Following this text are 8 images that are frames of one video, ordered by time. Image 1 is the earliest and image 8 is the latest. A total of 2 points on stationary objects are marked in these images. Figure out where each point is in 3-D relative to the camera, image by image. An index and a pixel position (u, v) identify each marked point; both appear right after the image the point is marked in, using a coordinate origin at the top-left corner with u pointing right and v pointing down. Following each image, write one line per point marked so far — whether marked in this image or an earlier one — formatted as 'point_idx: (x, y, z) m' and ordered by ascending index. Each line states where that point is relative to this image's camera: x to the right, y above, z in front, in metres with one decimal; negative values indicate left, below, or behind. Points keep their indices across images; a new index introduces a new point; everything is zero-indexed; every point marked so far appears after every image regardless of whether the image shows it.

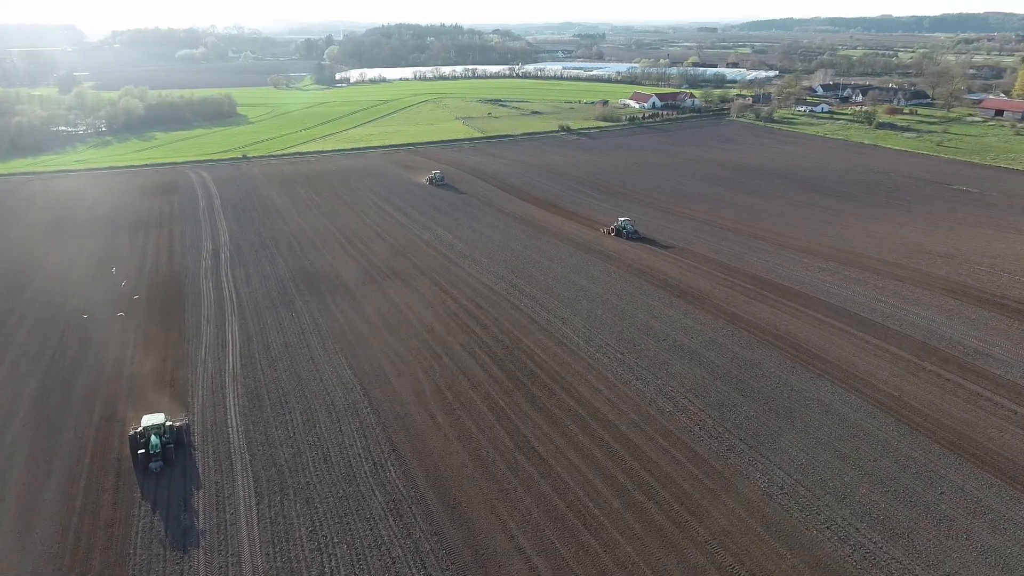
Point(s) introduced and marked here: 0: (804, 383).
0: (+7.7, -2.5, +19.0) m
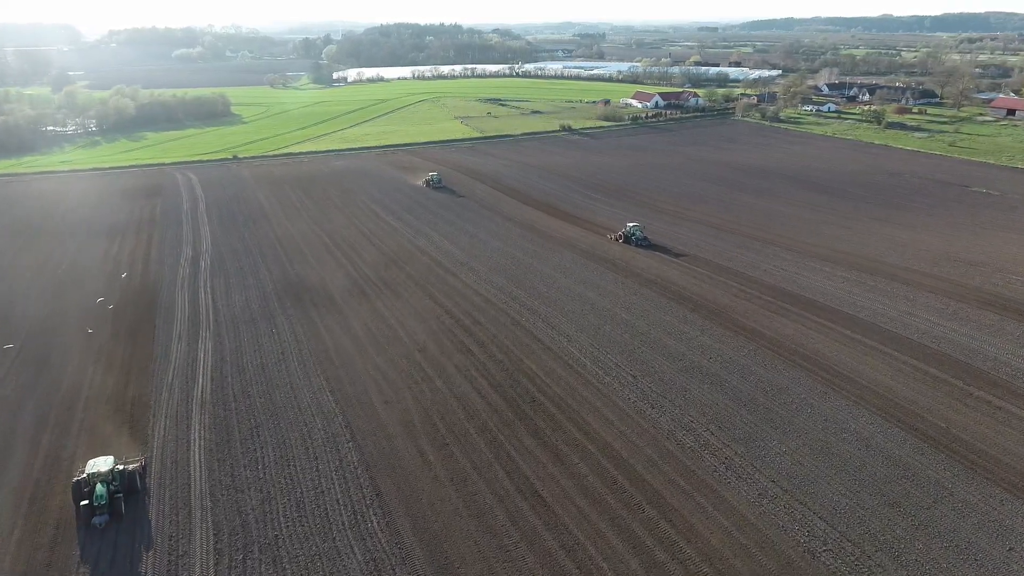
0: (+7.7, -2.9, +16.9) m
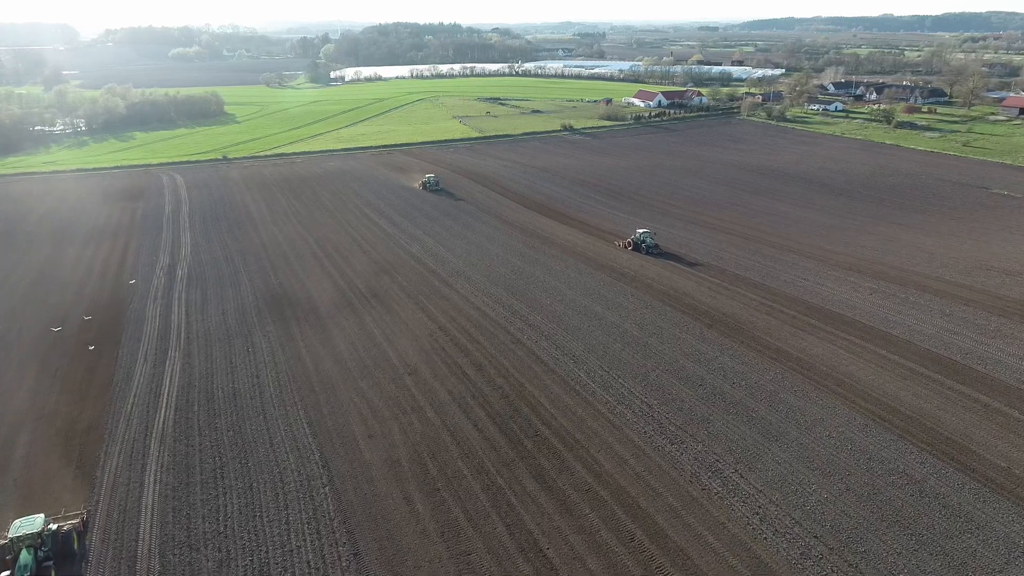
0: (+7.7, -3.3, +14.9) m
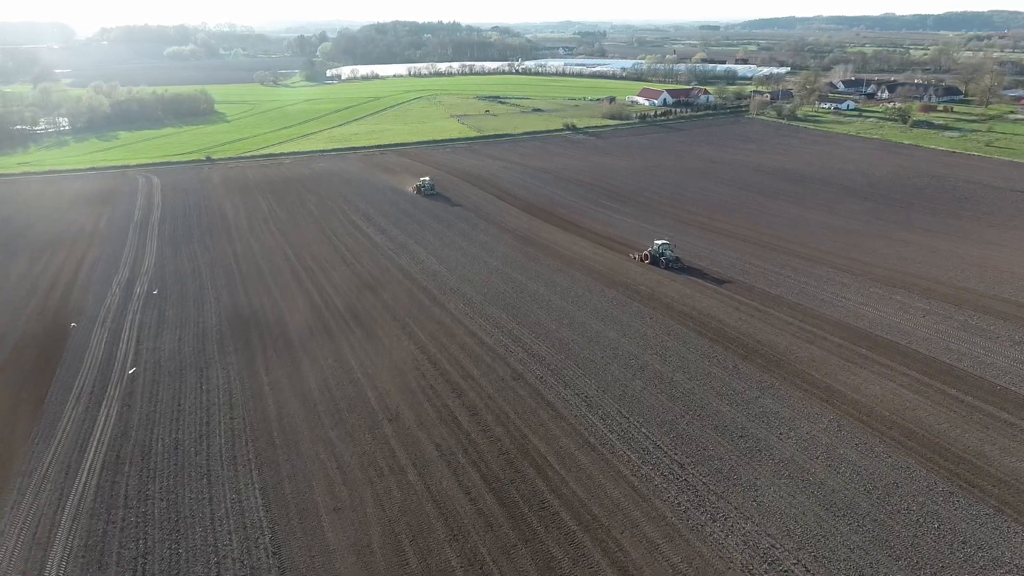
0: (+7.7, -4.0, +11.9) m
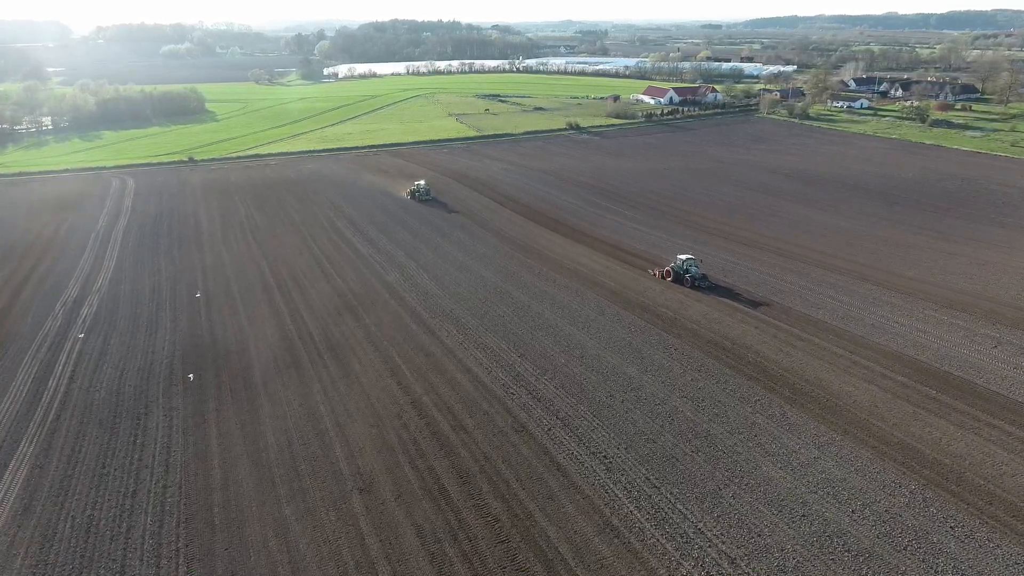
0: (+7.7, -4.6, +8.8) m
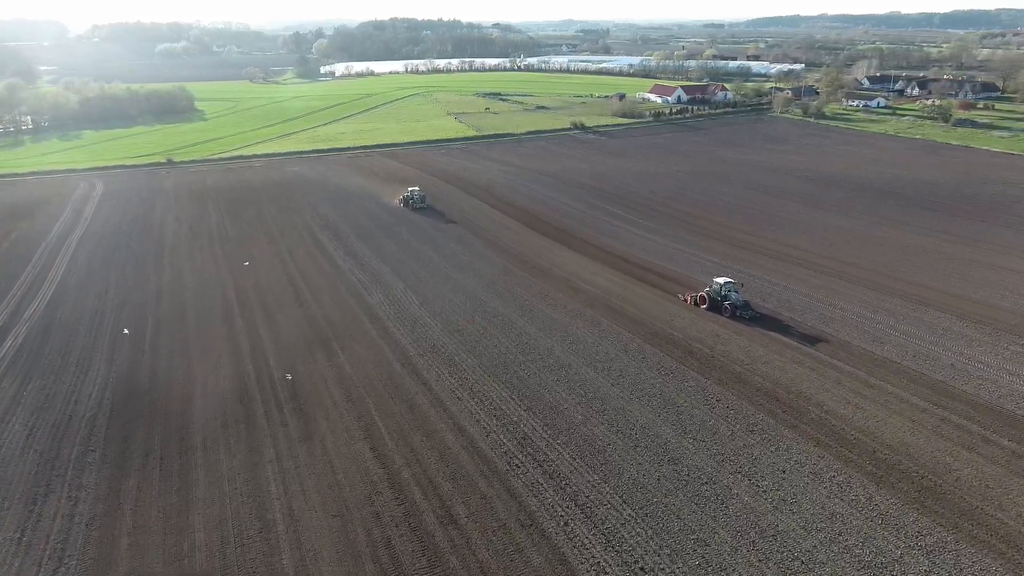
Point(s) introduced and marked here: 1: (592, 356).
0: (+7.8, -5.3, +5.4) m
1: (+1.8, -1.5, +16.4) m
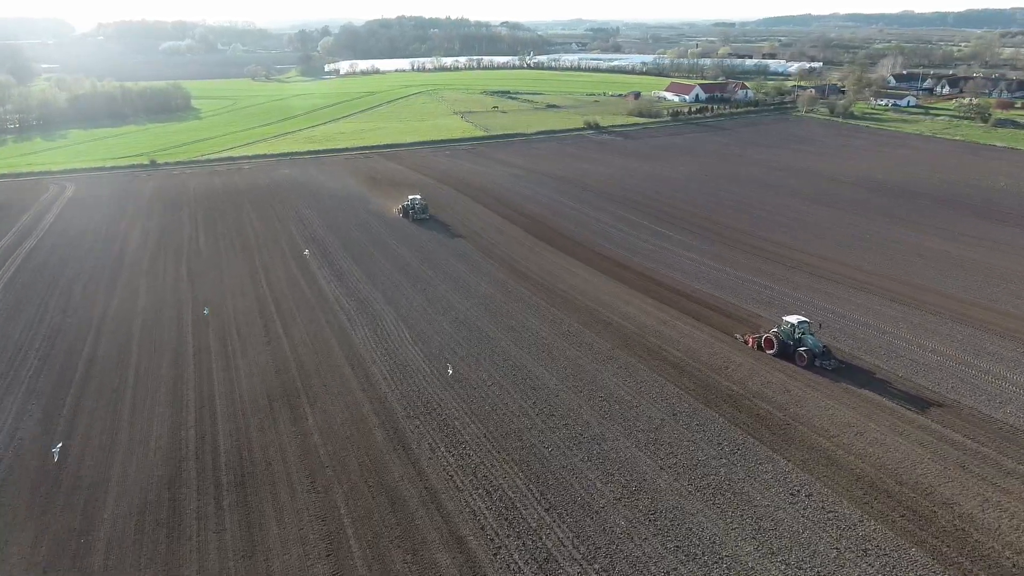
0: (+8.0, -6.2, +1.6) m
1: (+2.1, -2.4, +12.7) m
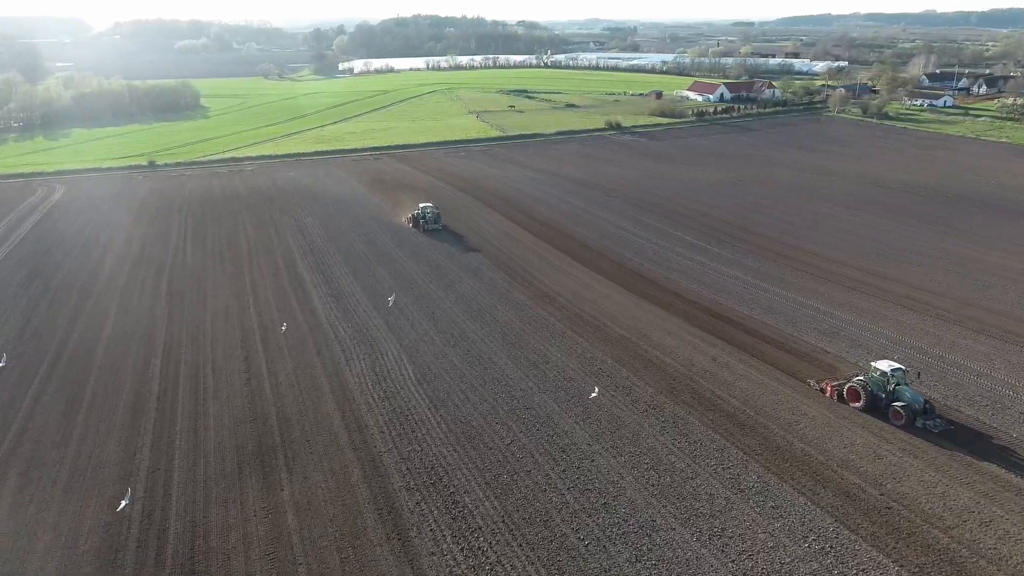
0: (+8.1, -6.8, -1.2) m
1: (+2.4, -3.0, +10.0) m
